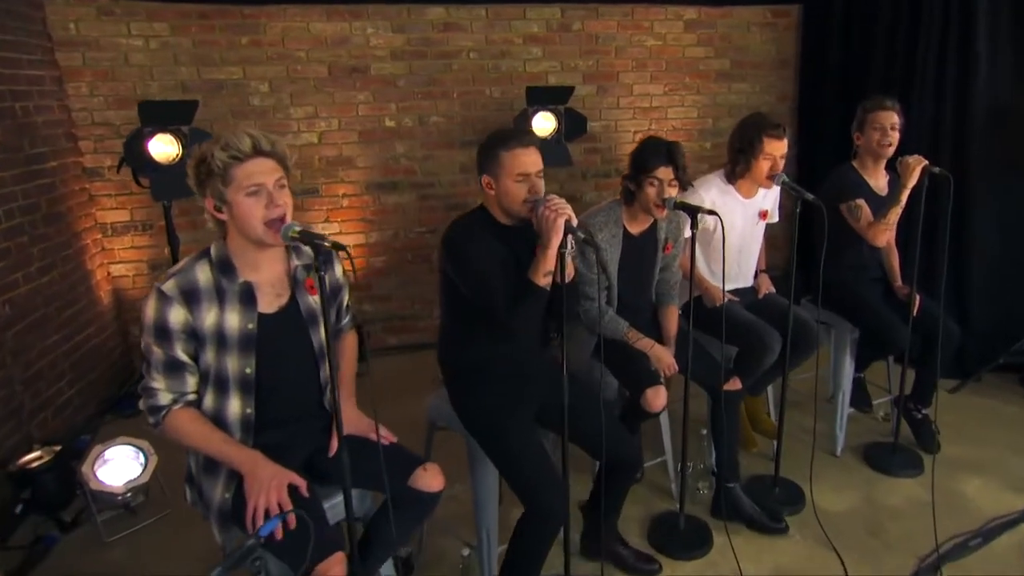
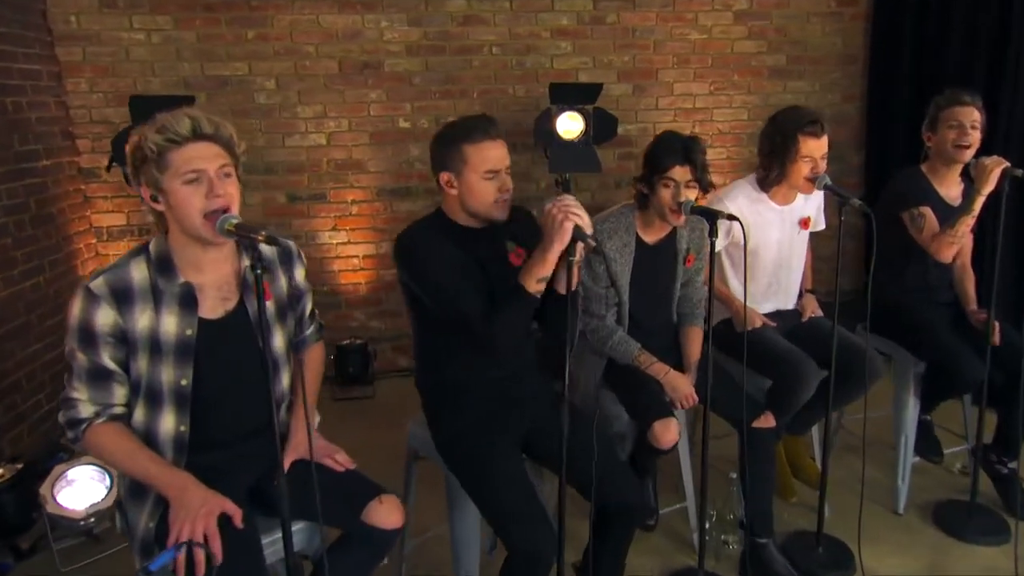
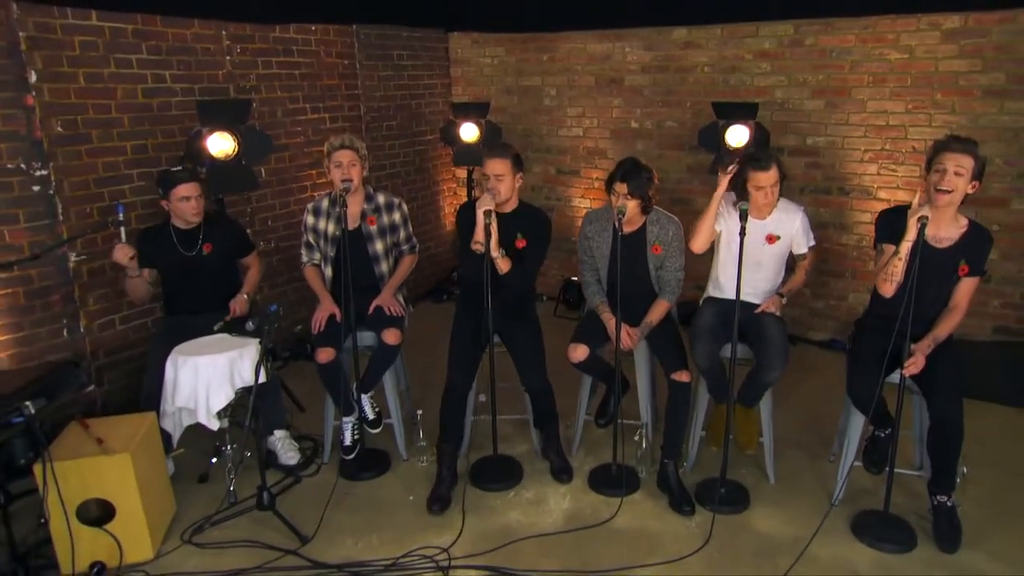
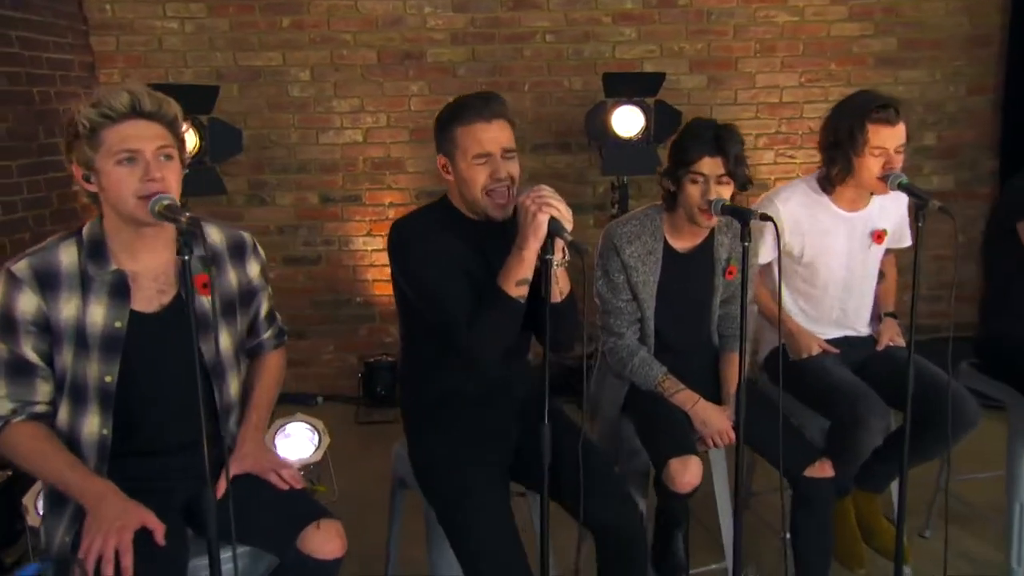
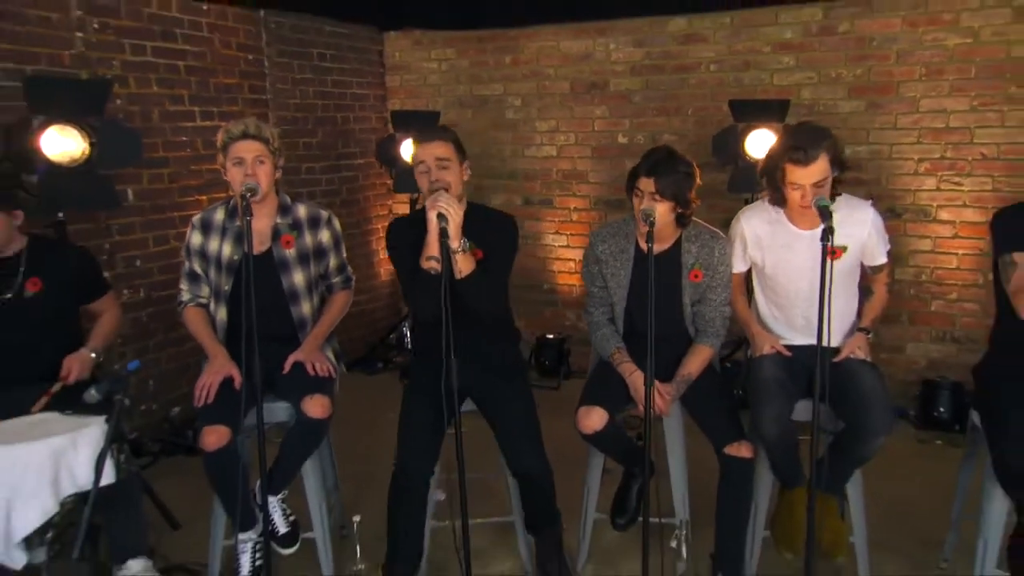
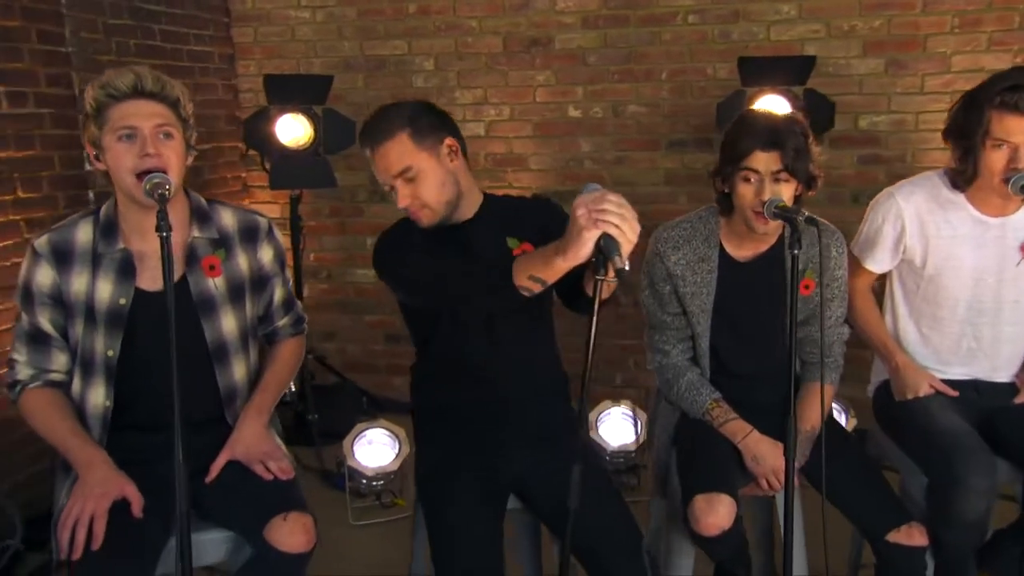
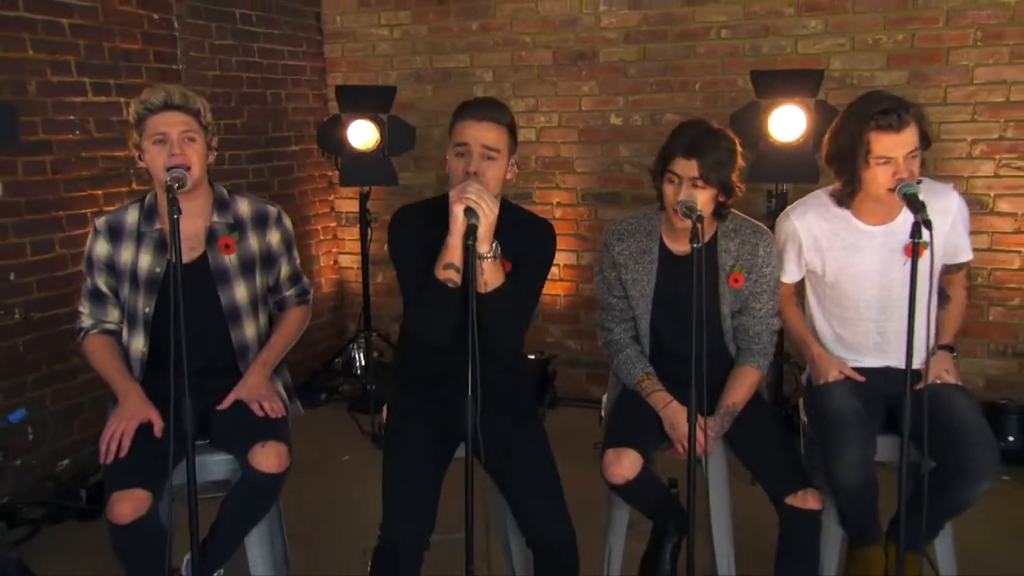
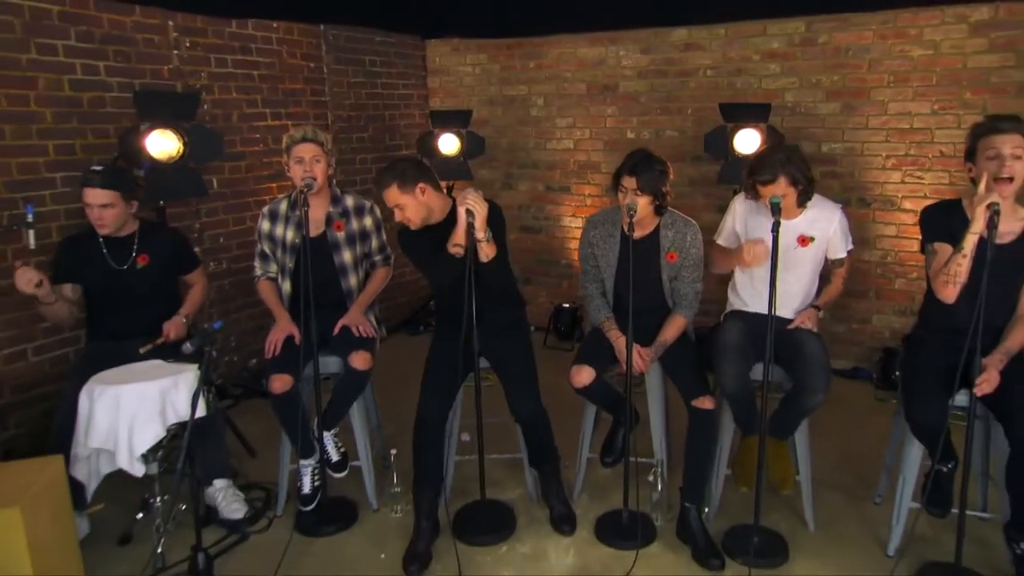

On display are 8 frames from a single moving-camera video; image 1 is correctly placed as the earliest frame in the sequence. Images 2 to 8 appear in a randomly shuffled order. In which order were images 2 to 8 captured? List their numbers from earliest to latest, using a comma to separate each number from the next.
2, 4, 6, 7, 5, 8, 3
